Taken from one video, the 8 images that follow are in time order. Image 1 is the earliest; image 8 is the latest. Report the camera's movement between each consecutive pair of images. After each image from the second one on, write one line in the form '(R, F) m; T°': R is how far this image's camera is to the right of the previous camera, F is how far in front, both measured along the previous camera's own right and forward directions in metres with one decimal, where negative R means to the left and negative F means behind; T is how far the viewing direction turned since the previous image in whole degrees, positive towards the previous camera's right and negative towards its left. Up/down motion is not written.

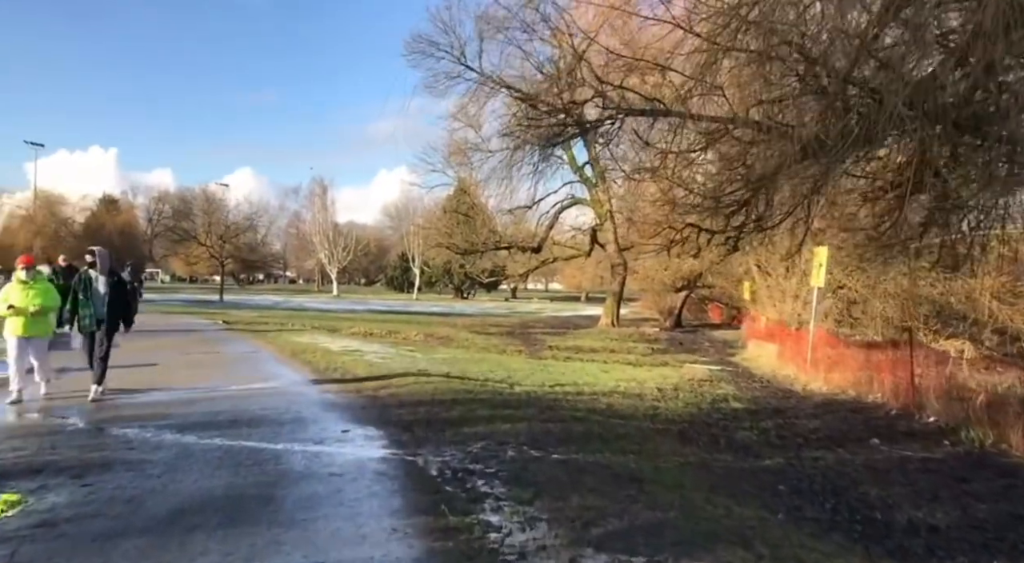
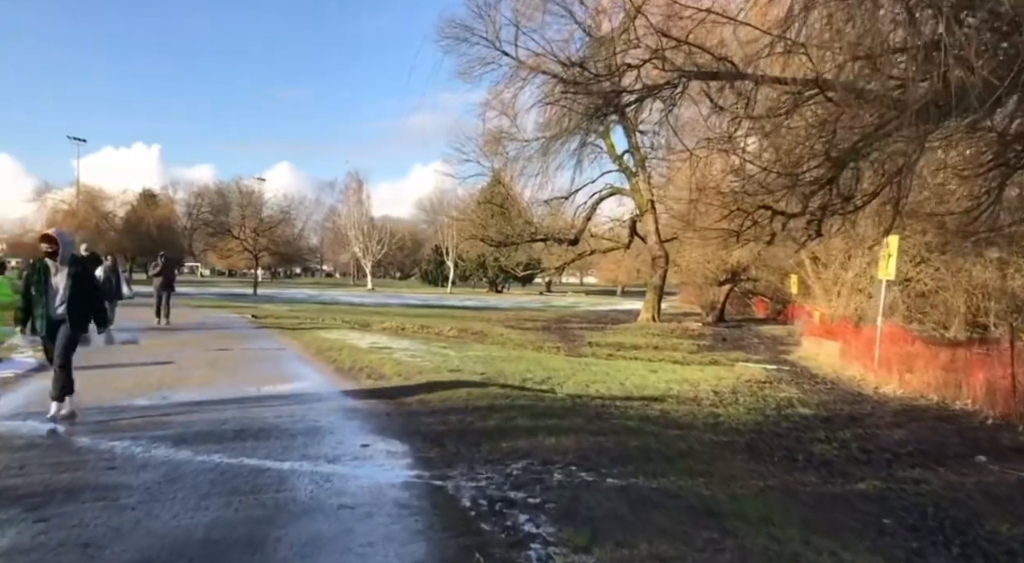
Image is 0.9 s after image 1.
(-0.1, +1.1) m; -2°
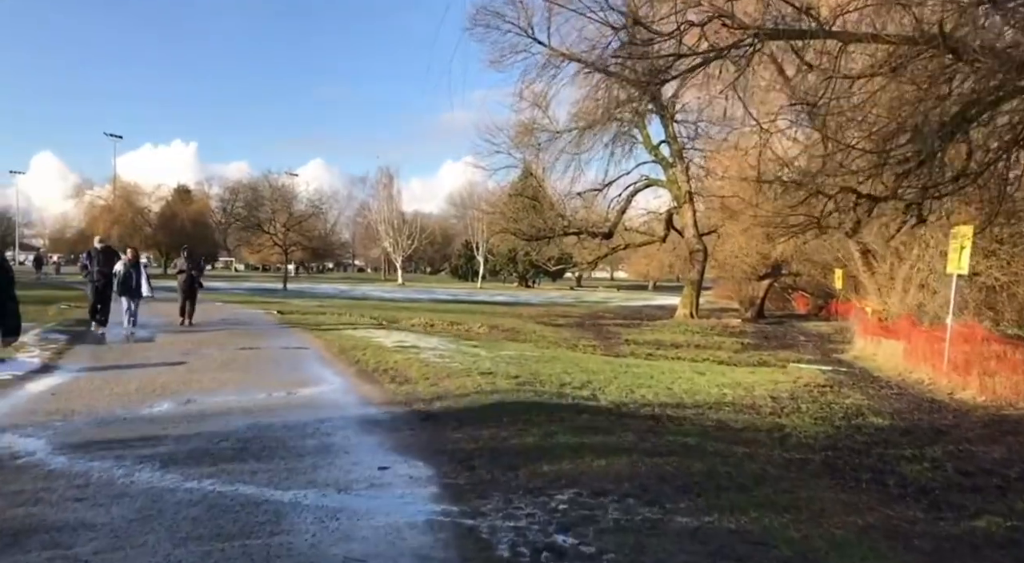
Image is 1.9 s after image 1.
(-0.1, +1.0) m; -2°
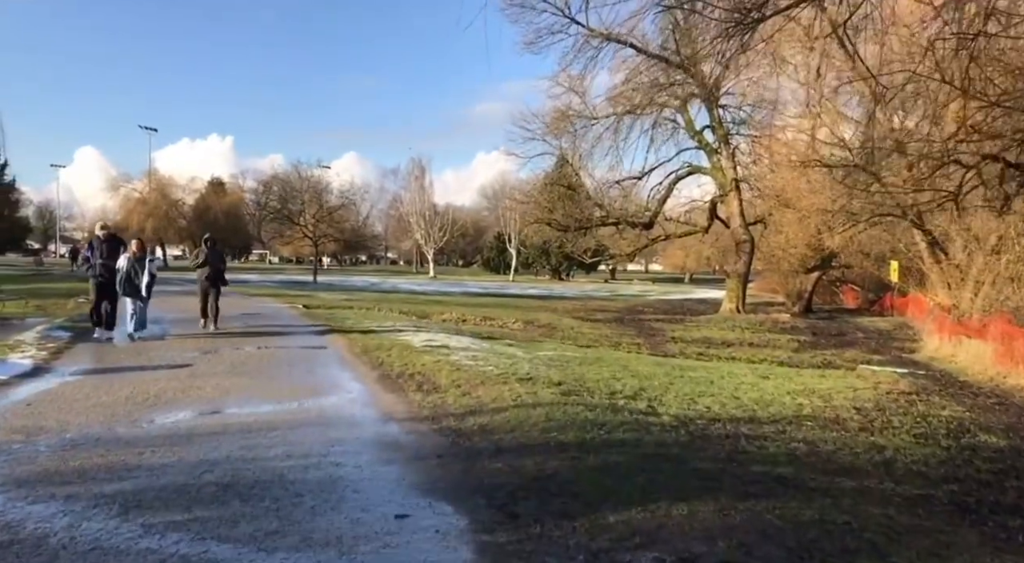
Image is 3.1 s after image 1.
(-0.1, +1.3) m; -2°
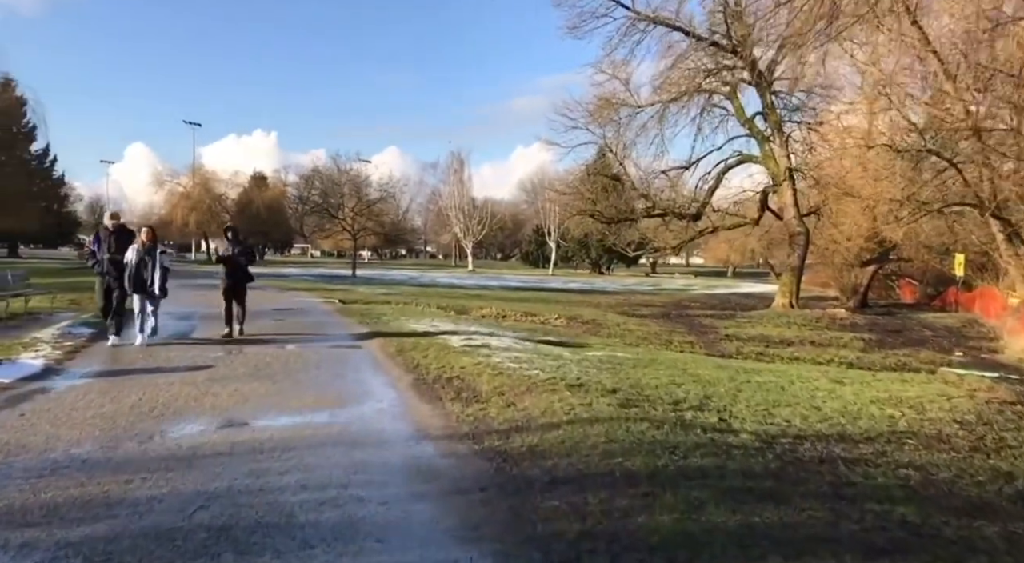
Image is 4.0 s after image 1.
(-0.1, +1.0) m; -3°
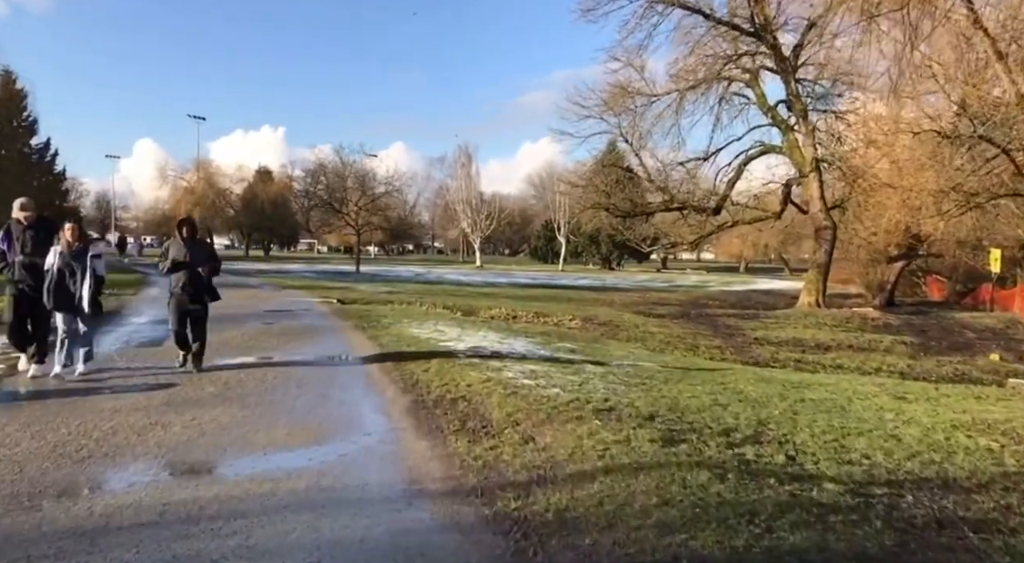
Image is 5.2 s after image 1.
(-0.1, +1.4) m; -1°
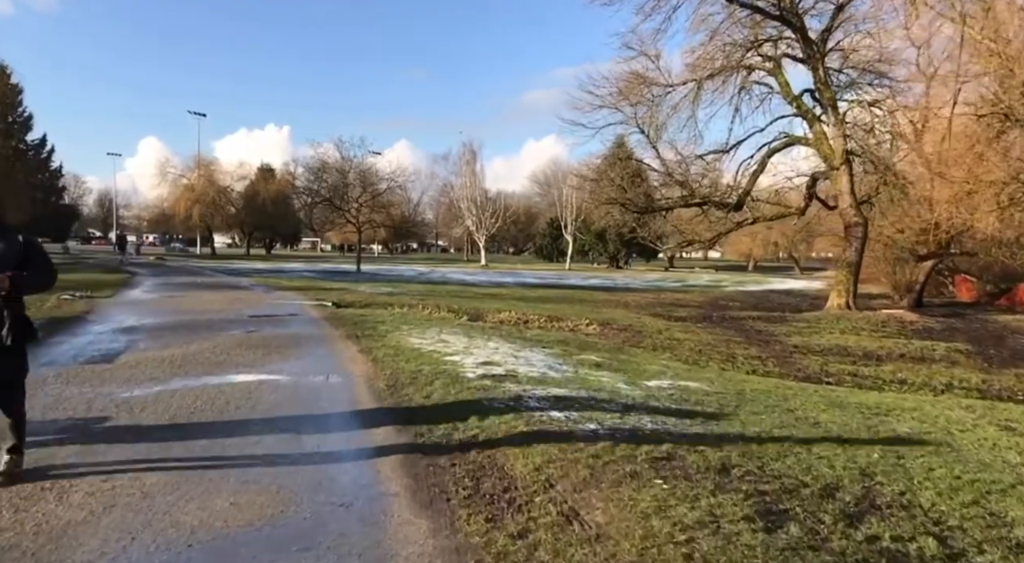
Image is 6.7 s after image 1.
(-0.2, +1.7) m; 0°
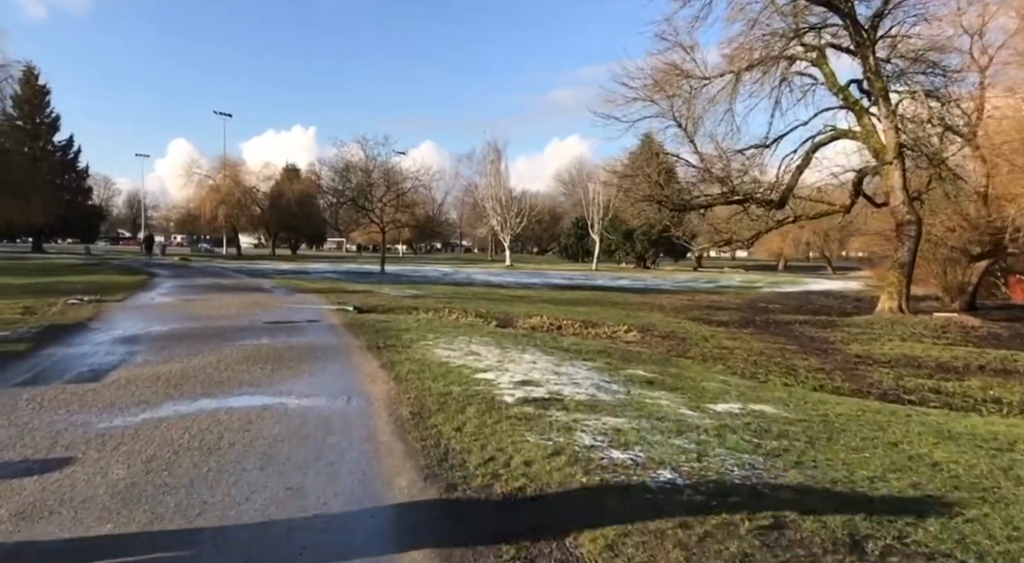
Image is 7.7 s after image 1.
(-0.2, +1.3) m; -2°
